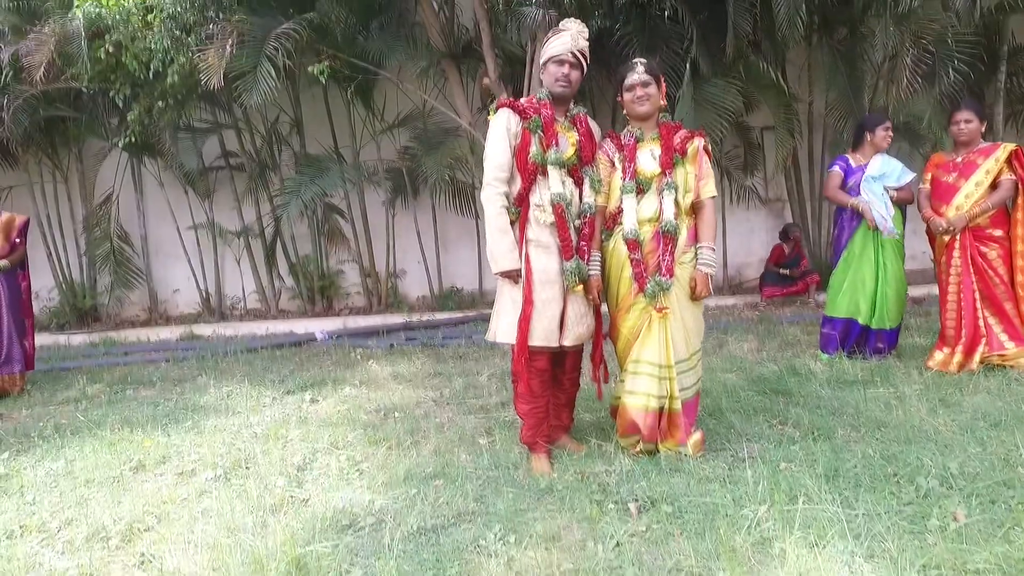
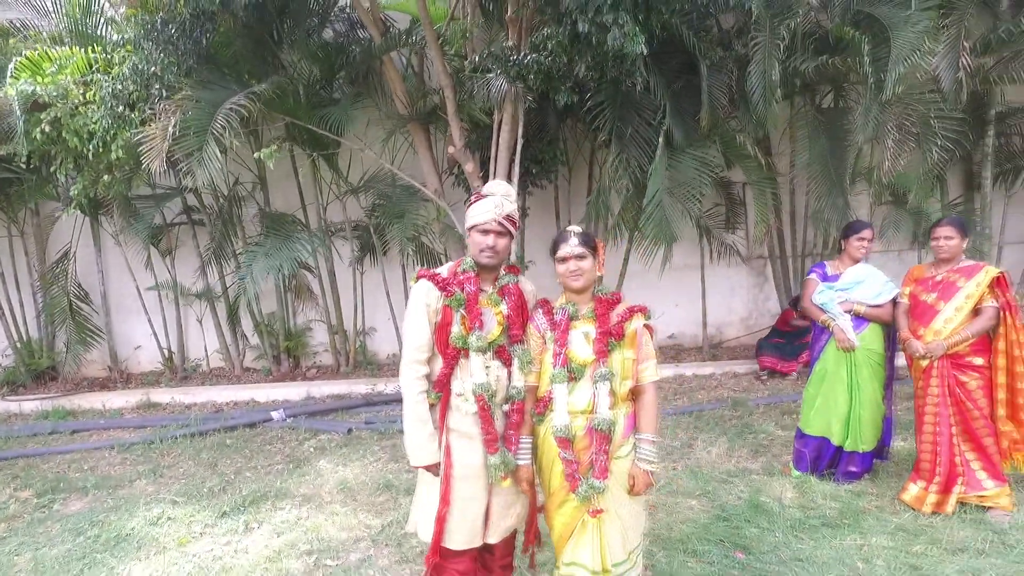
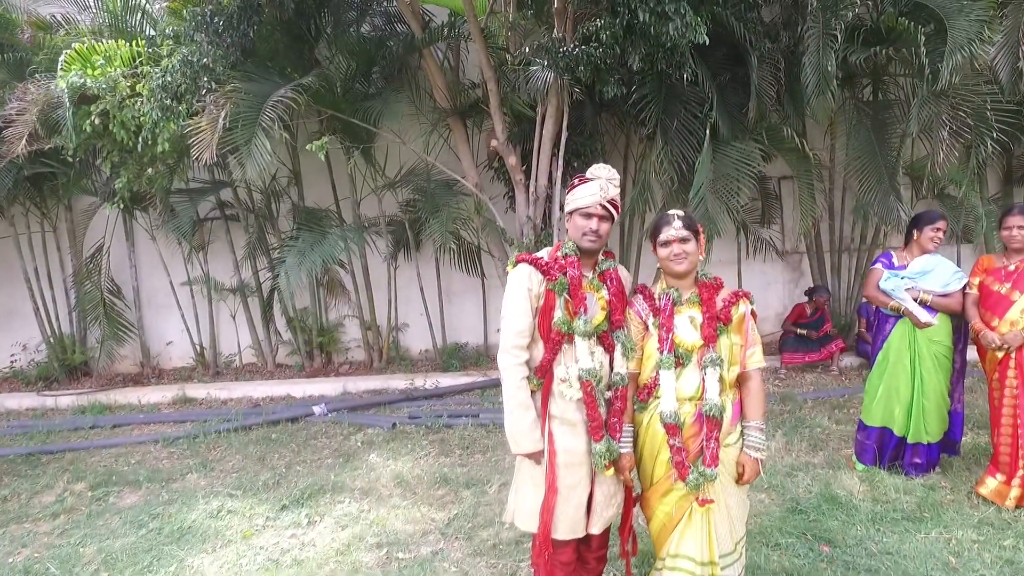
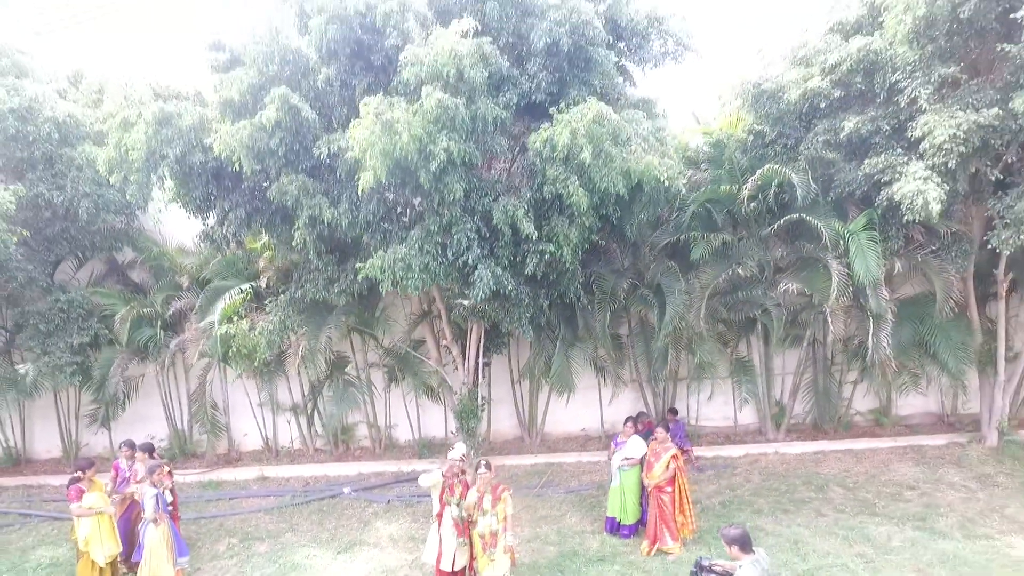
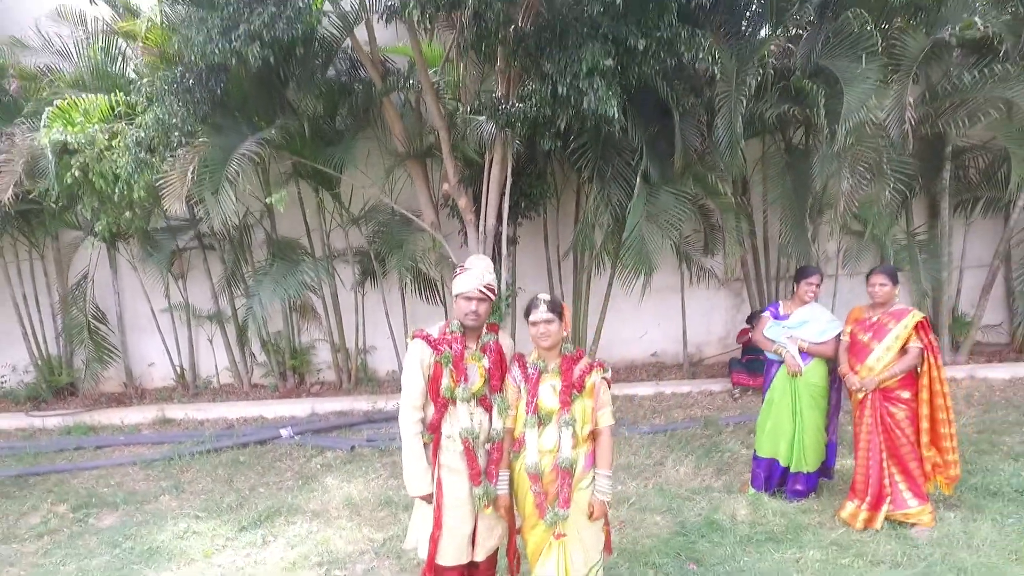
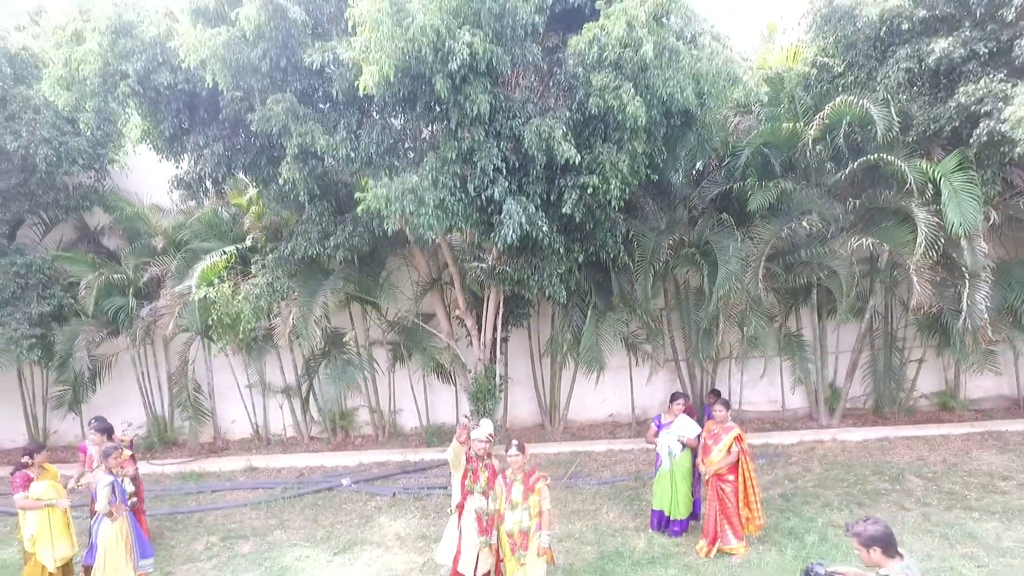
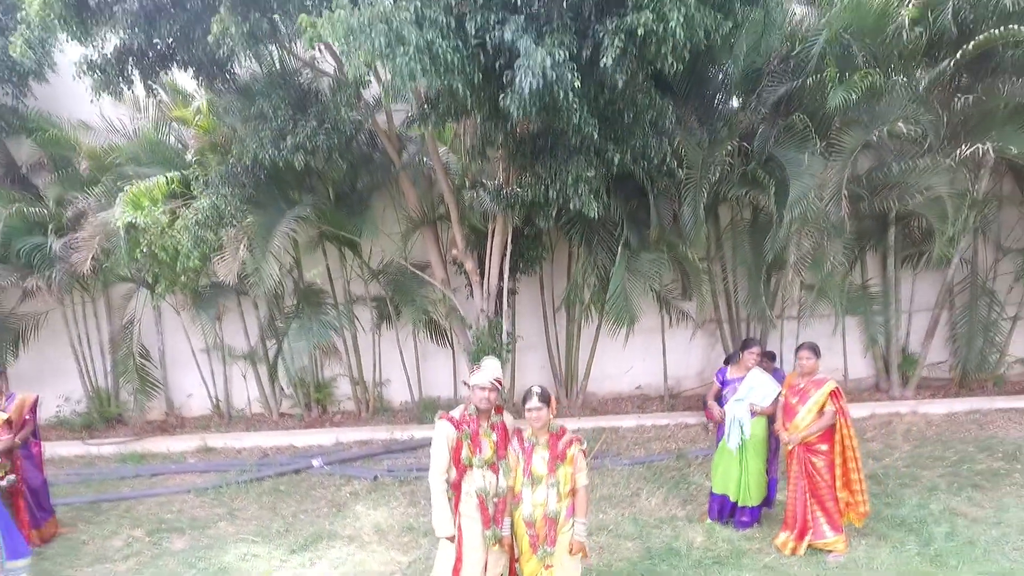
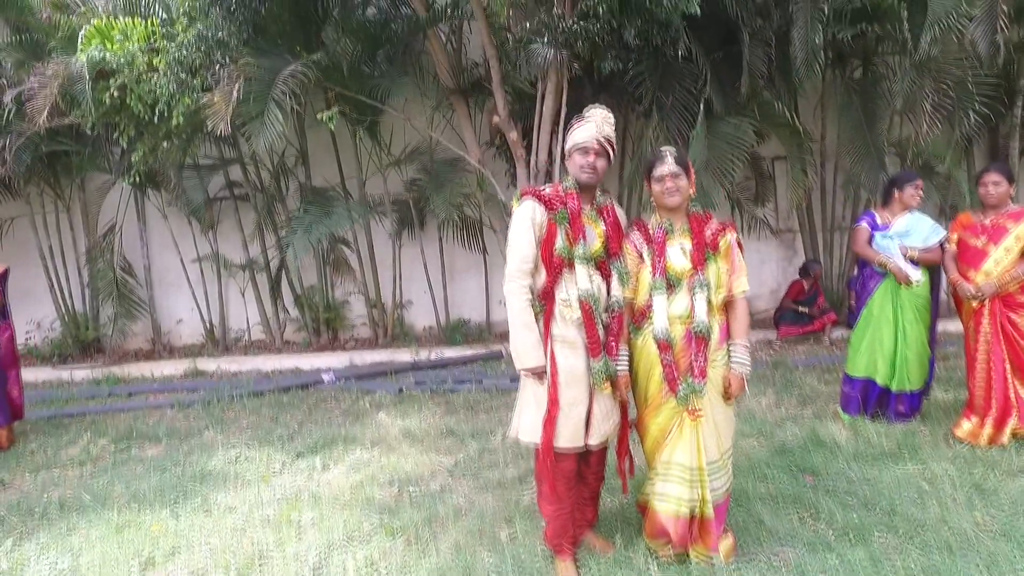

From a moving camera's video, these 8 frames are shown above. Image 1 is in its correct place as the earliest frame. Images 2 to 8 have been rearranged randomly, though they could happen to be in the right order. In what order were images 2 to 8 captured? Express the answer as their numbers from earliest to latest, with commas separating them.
8, 3, 2, 5, 7, 6, 4
